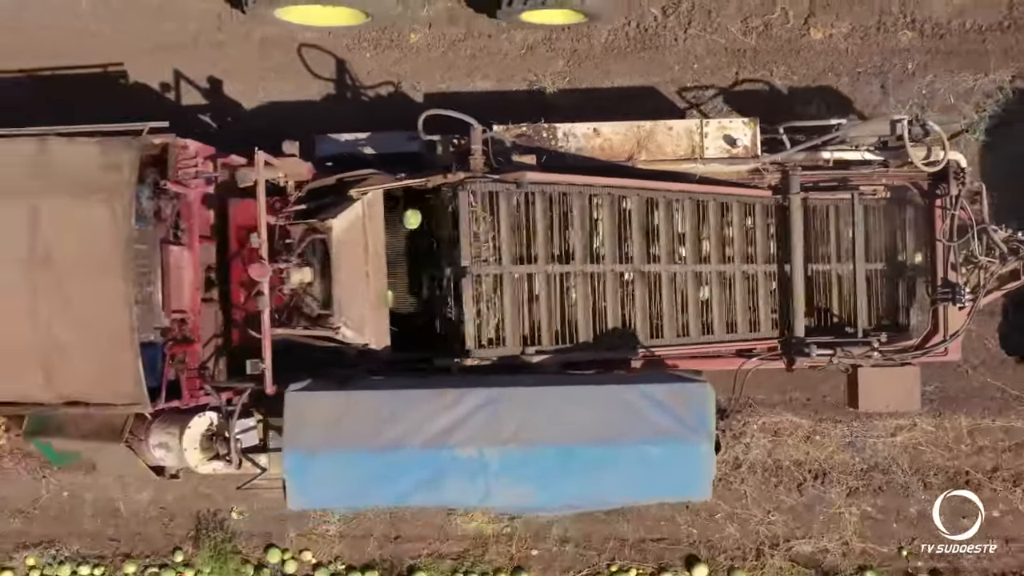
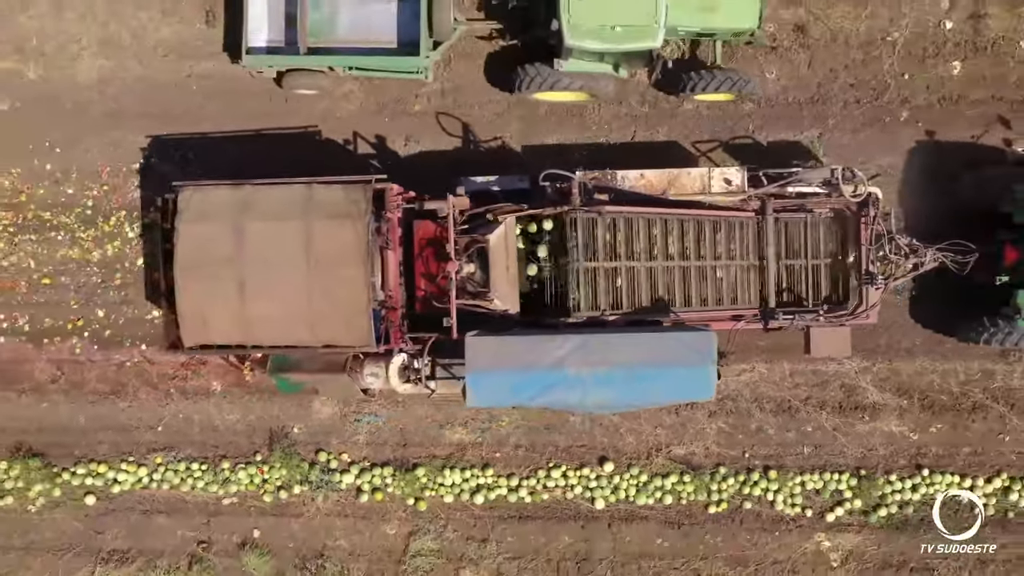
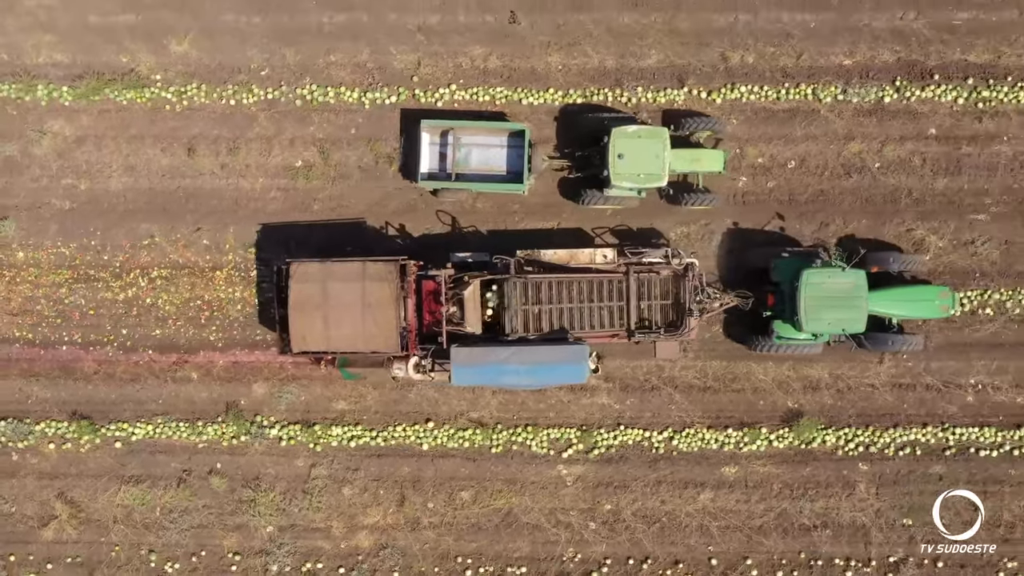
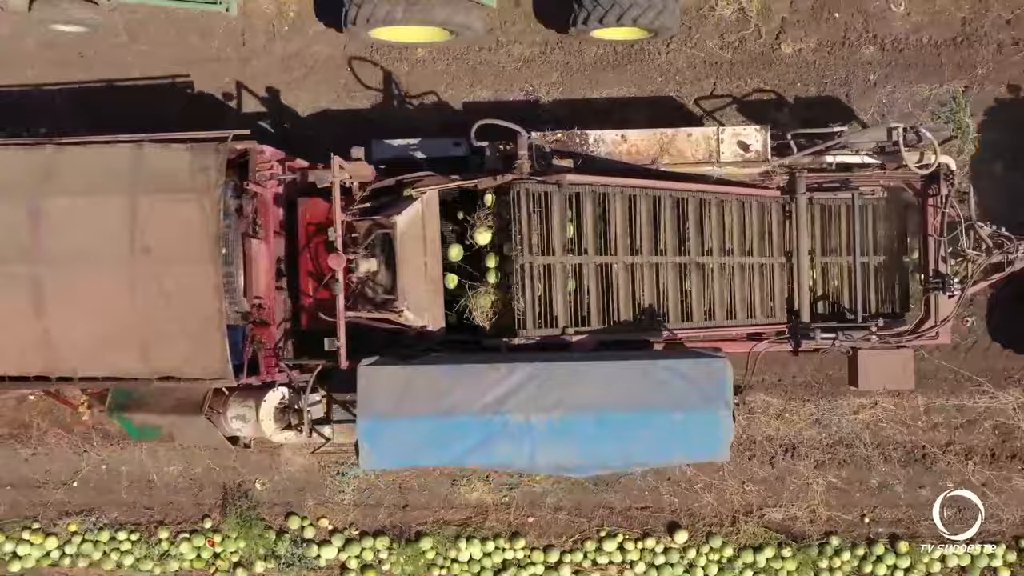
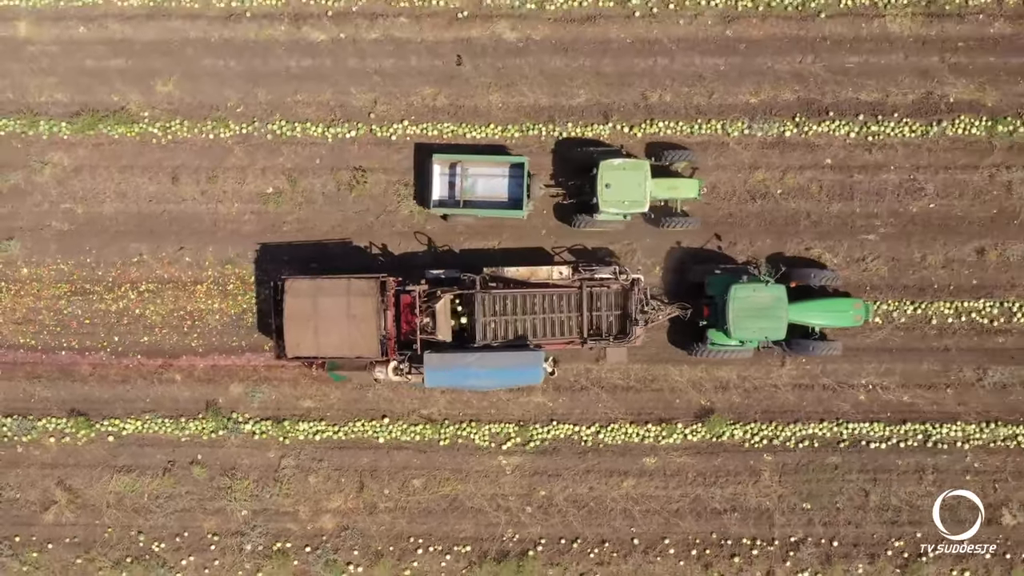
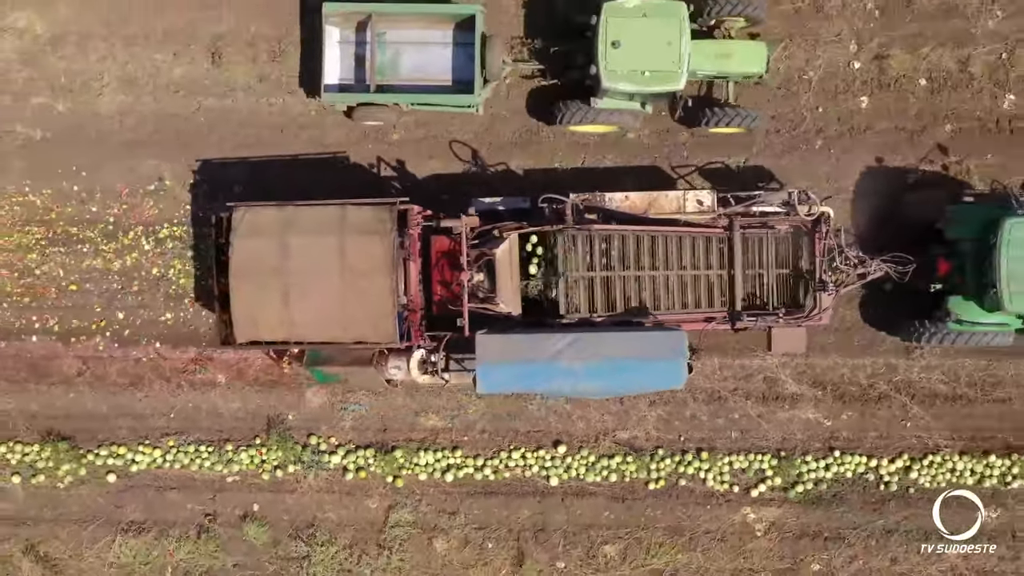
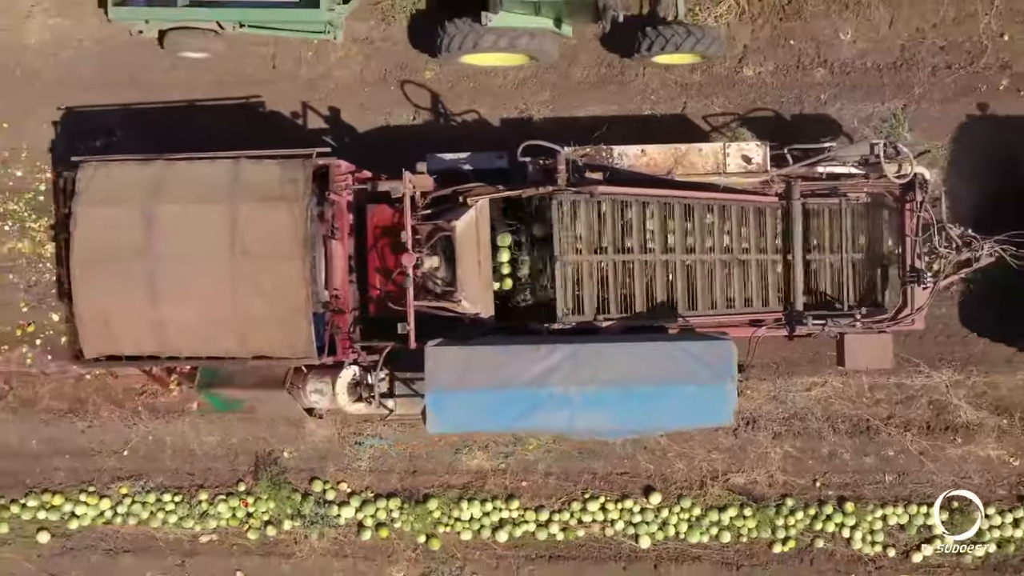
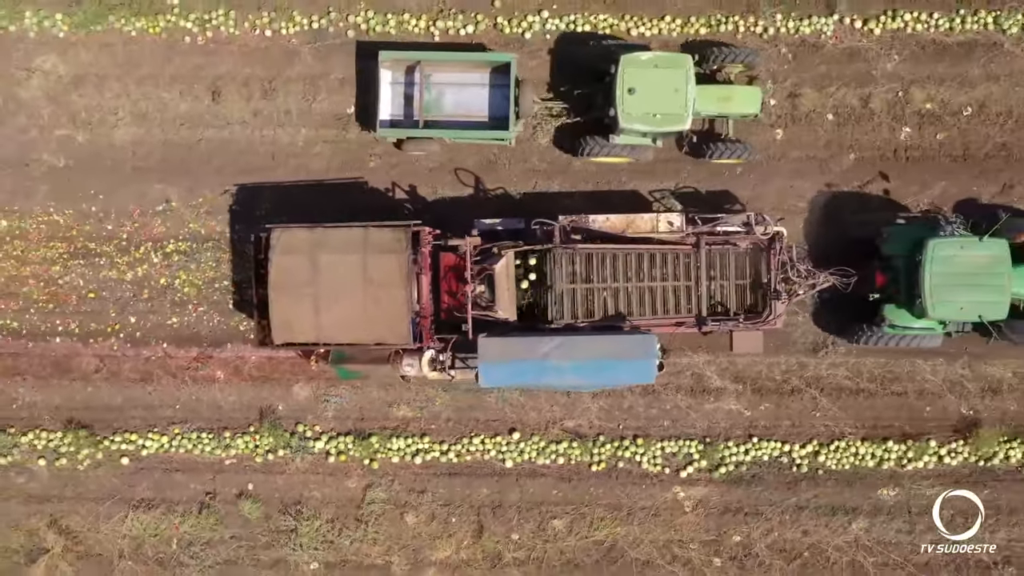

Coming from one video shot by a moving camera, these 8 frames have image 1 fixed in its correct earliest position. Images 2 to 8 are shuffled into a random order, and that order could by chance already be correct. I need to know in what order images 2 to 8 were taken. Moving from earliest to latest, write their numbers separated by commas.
4, 7, 2, 6, 8, 3, 5
